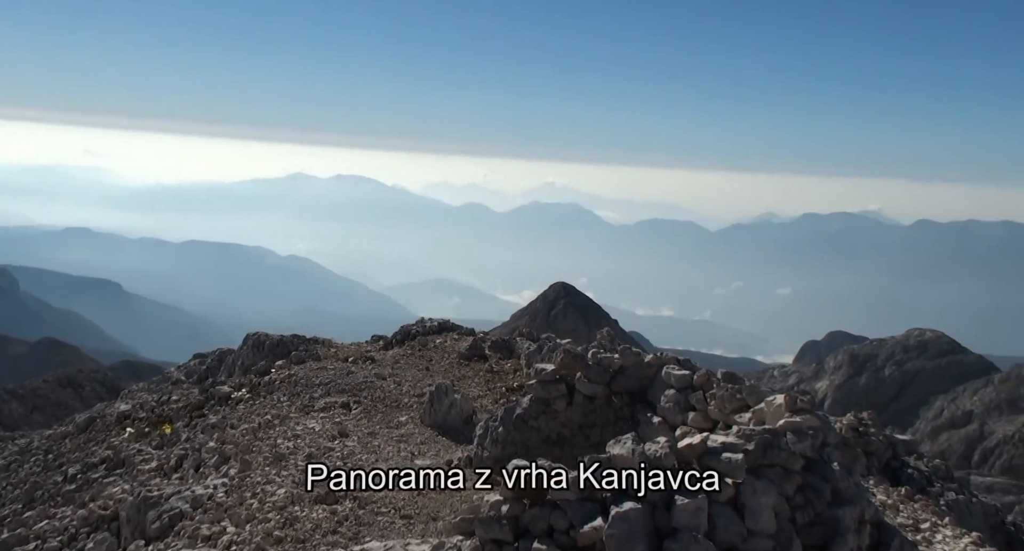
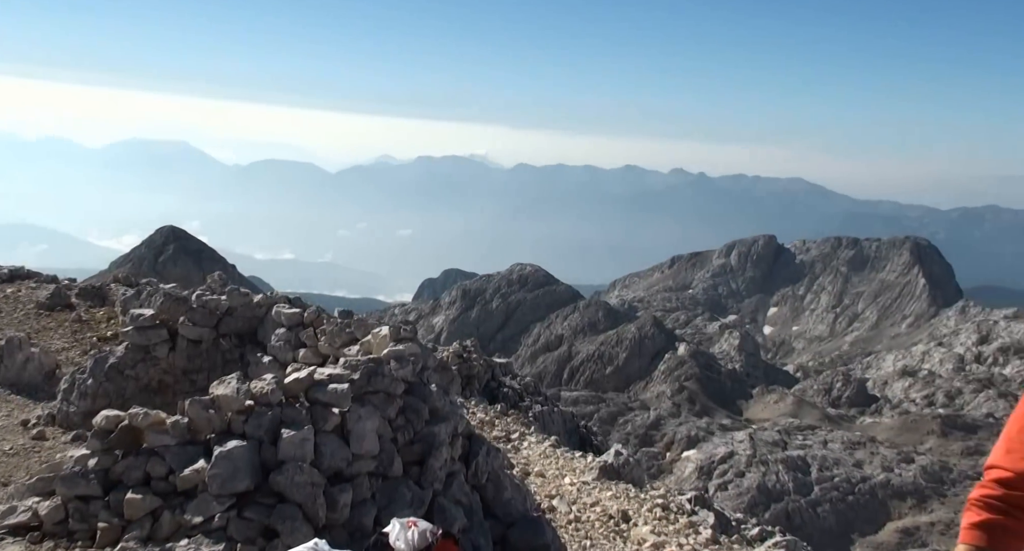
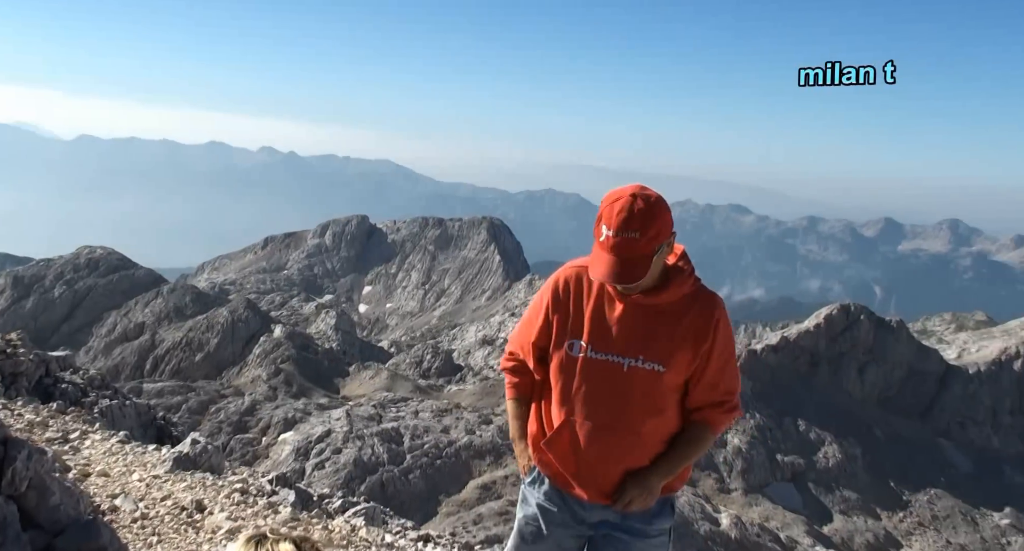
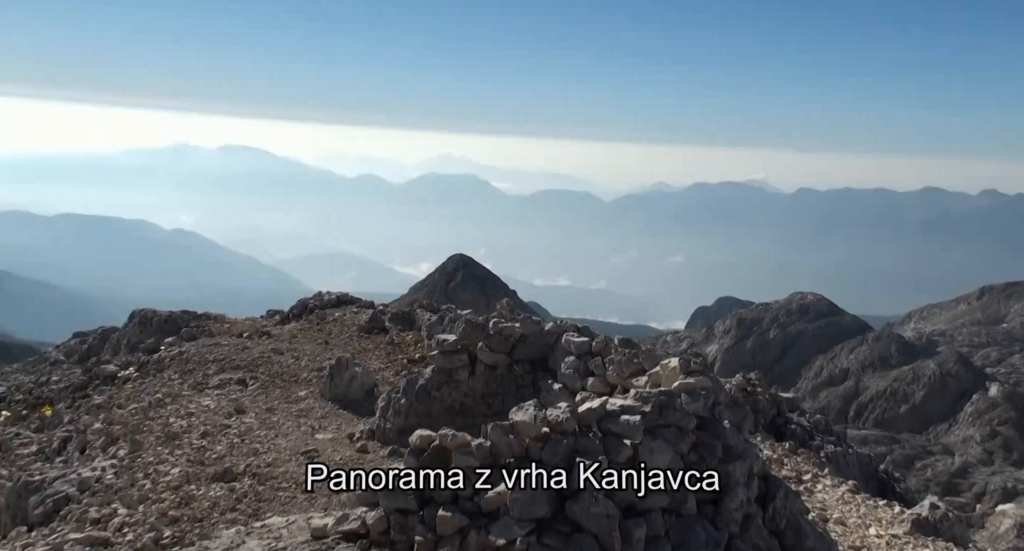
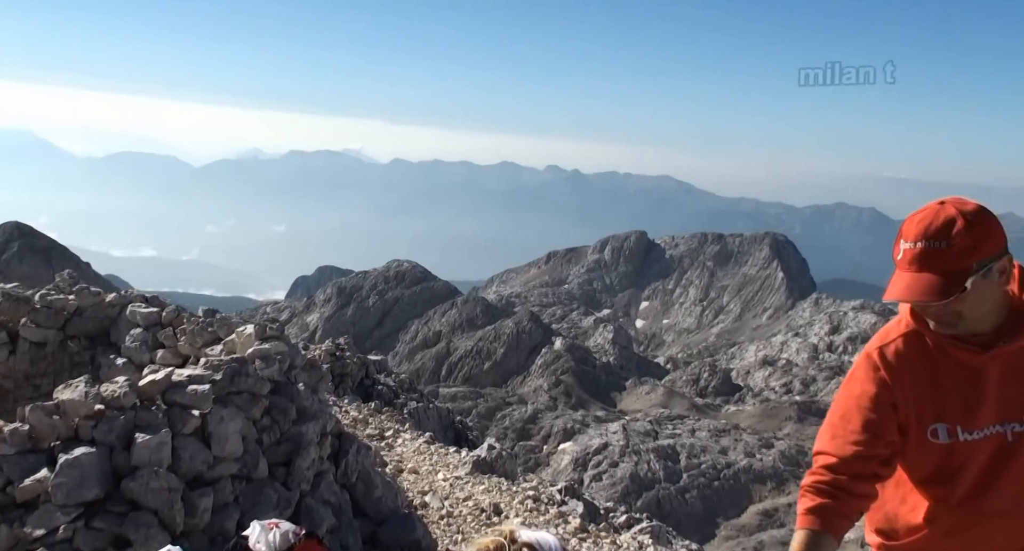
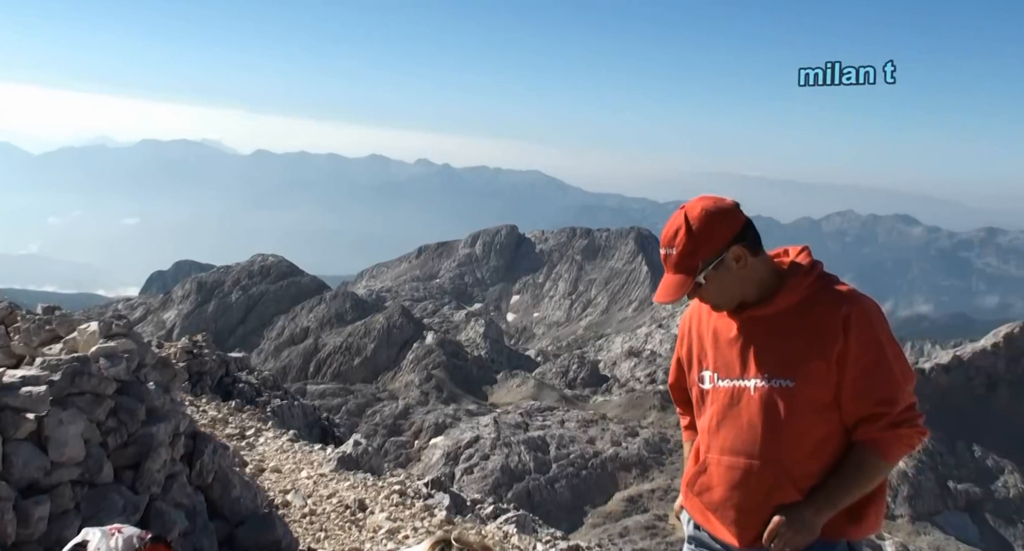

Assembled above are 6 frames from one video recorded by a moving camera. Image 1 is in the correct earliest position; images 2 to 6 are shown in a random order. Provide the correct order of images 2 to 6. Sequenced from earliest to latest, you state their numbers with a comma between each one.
4, 2, 5, 6, 3
